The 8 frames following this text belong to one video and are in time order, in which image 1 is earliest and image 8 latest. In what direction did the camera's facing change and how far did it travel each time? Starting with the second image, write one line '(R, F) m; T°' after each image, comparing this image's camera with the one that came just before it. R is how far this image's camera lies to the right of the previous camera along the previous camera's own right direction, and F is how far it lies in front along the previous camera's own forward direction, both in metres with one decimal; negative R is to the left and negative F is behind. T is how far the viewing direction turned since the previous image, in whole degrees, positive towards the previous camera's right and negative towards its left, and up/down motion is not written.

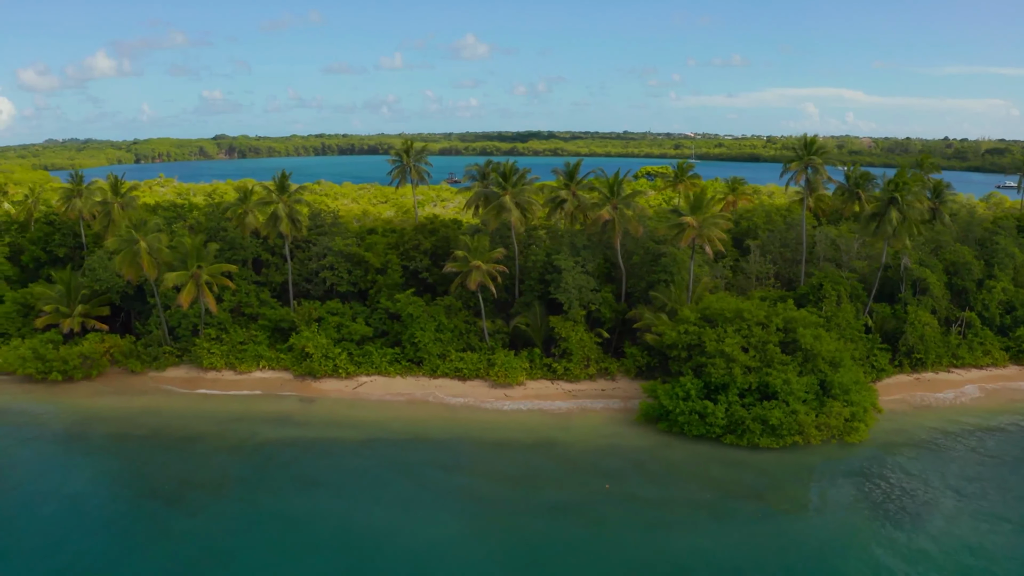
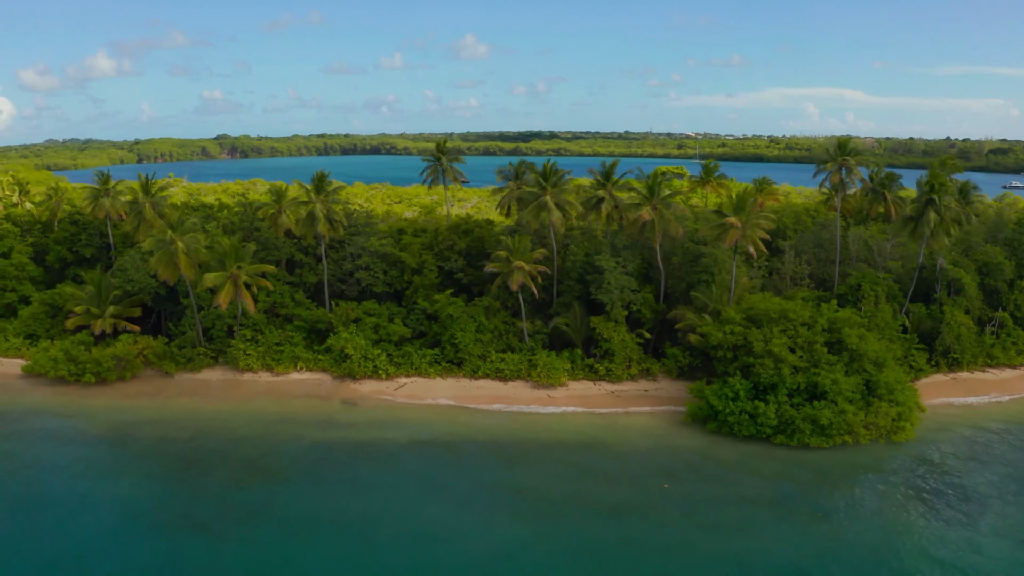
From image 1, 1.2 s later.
(-2.3, +0.3) m; 0°
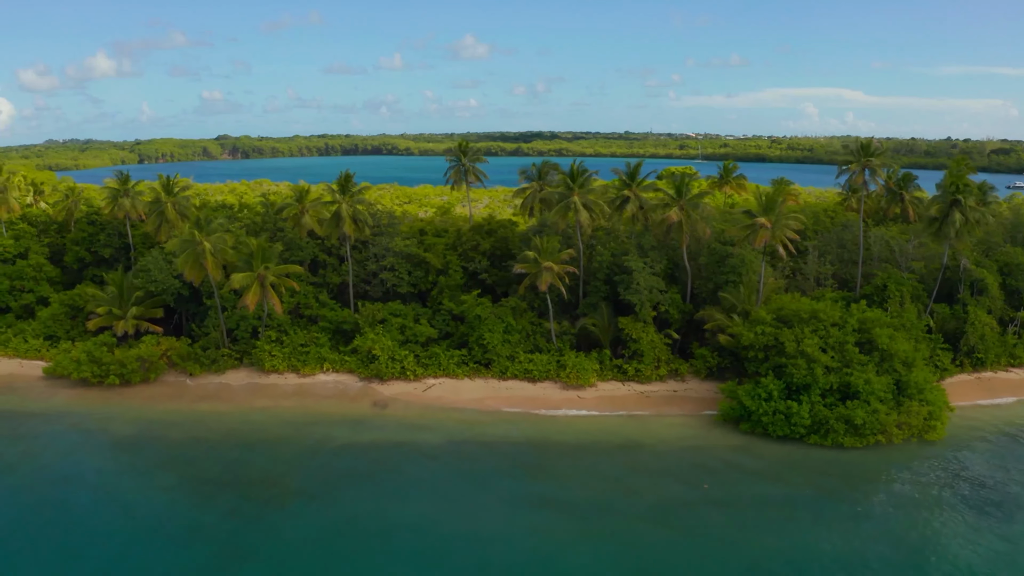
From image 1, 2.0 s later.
(-1.6, +0.1) m; 0°
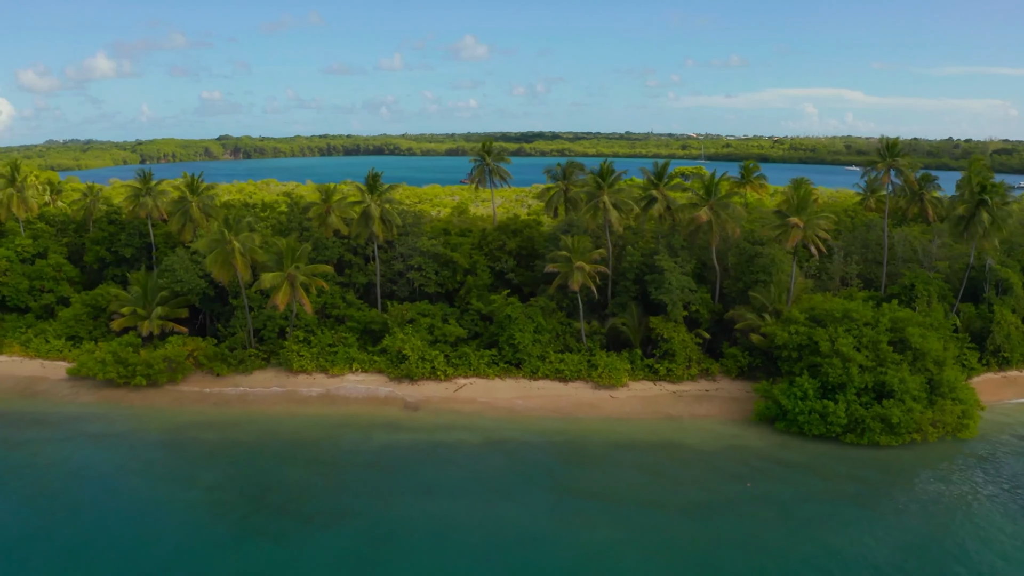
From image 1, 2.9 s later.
(-1.7, +0.1) m; 0°
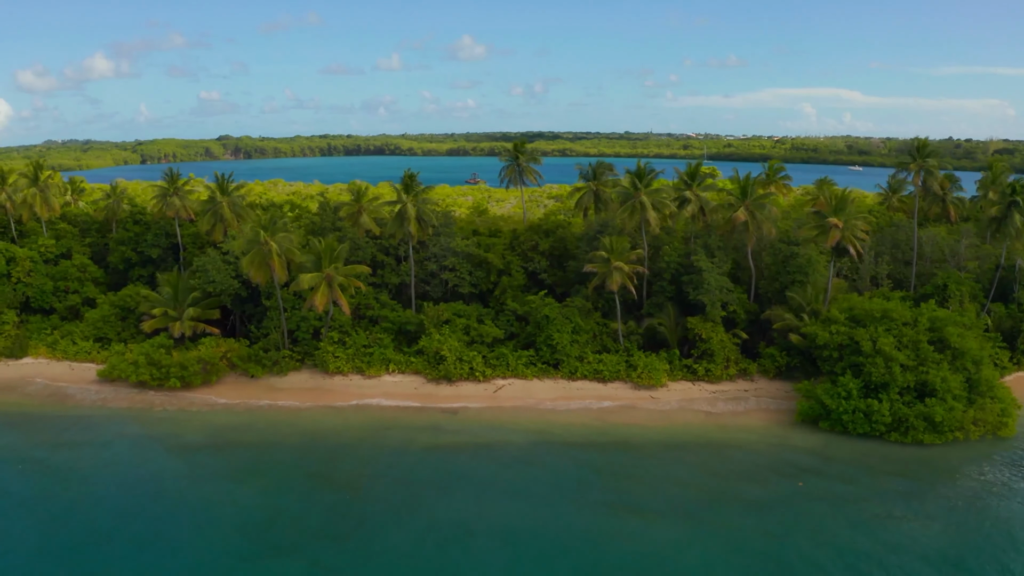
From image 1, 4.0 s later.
(-2.2, +0.1) m; 0°
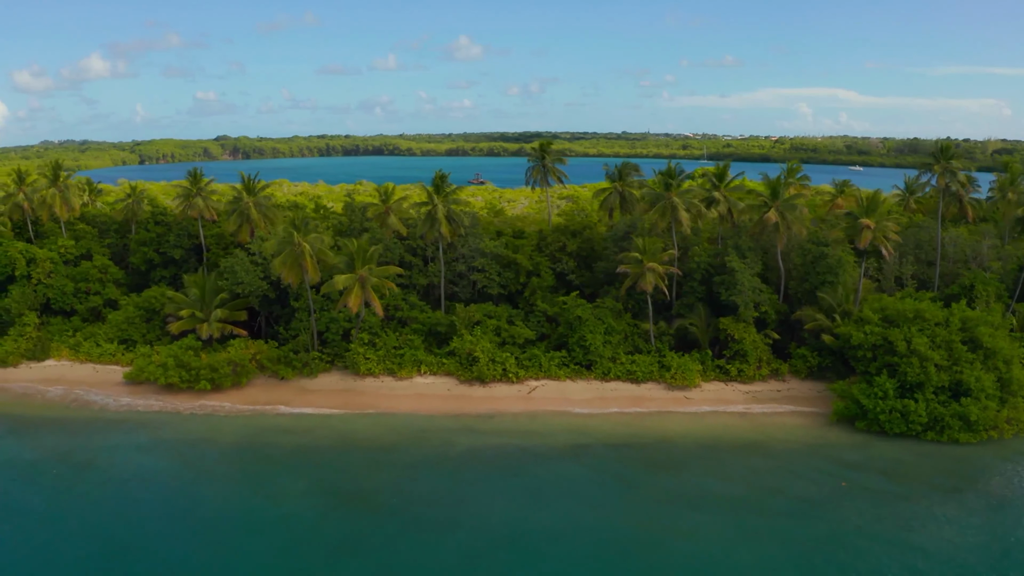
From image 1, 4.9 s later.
(-2.0, 0.0) m; 0°
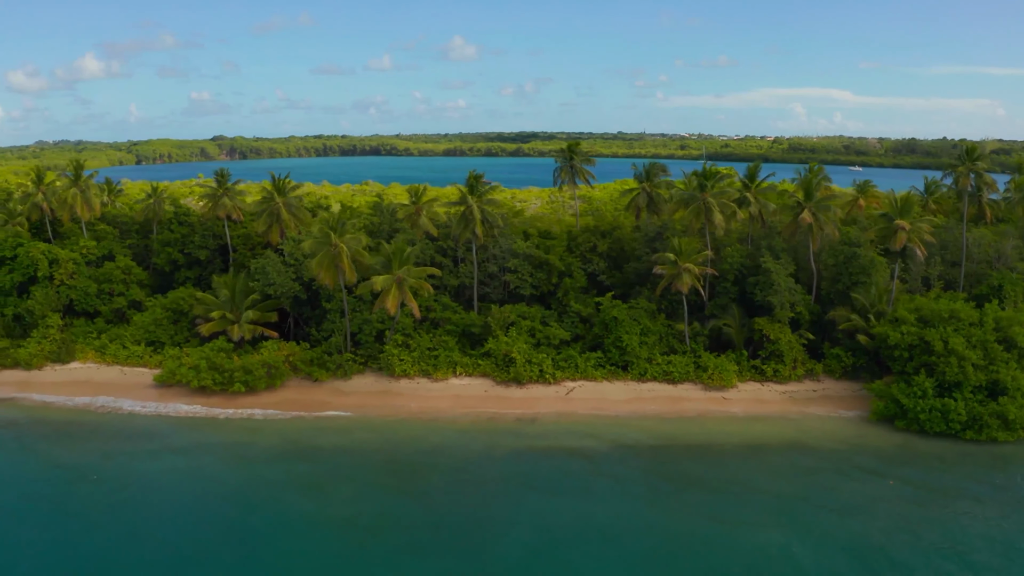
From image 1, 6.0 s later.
(-2.3, 0.0) m; +1°
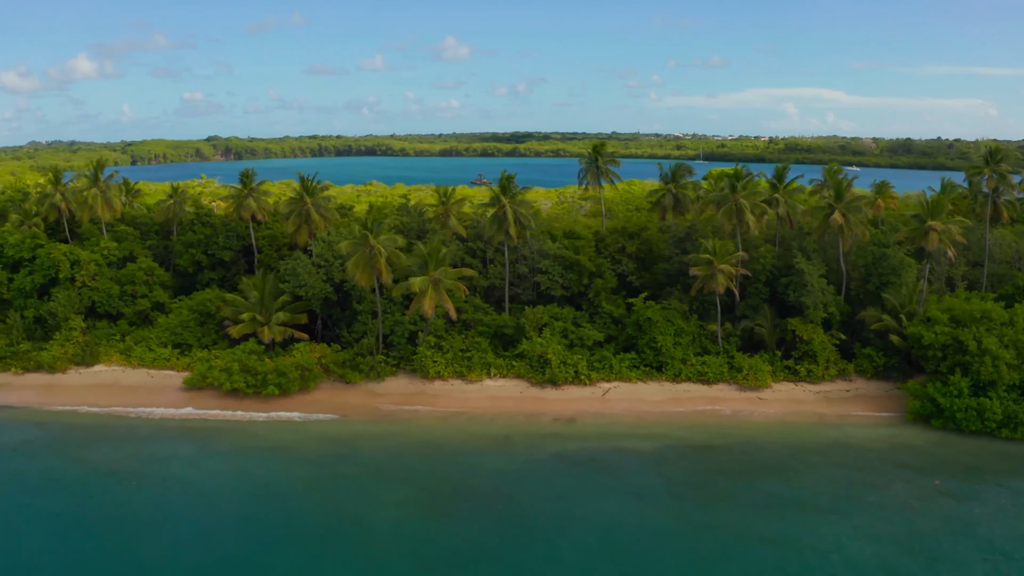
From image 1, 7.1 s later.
(-2.2, -0.1) m; +1°
